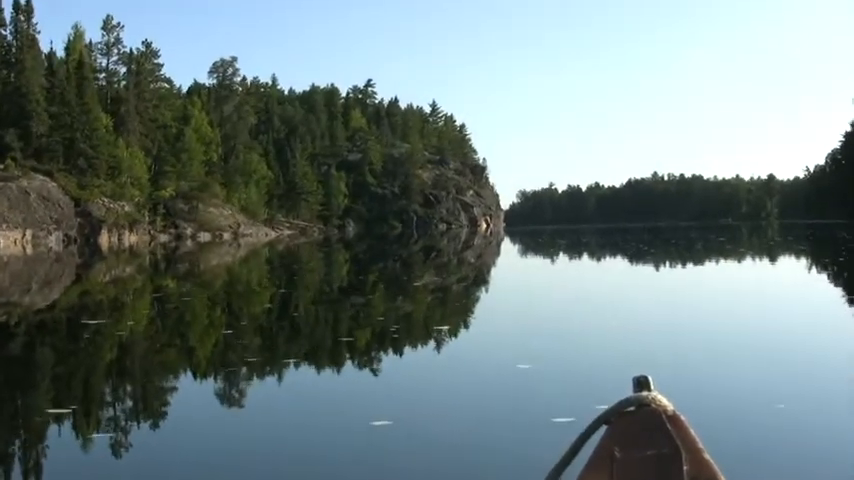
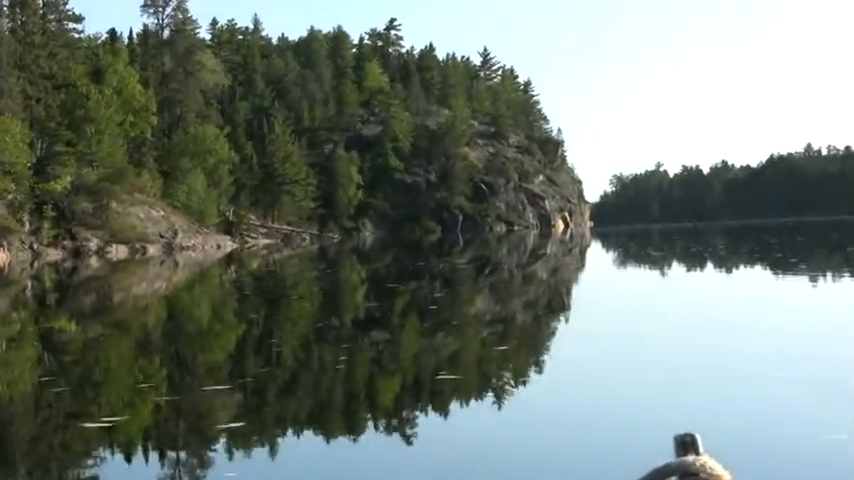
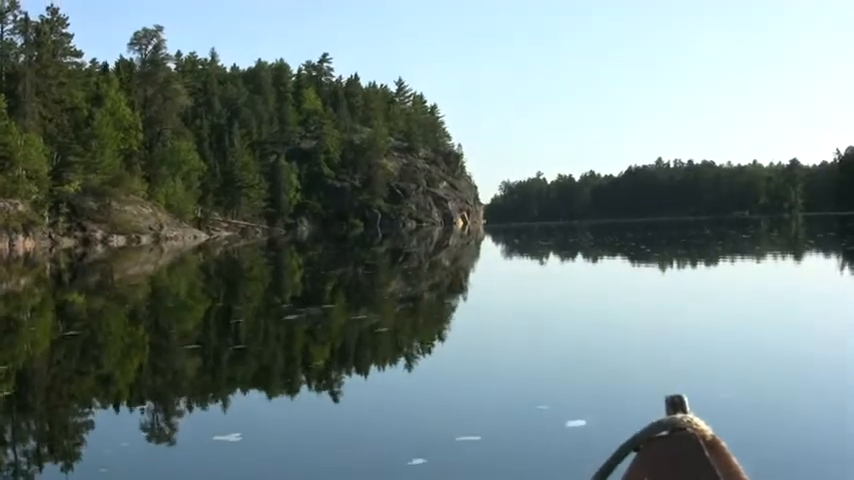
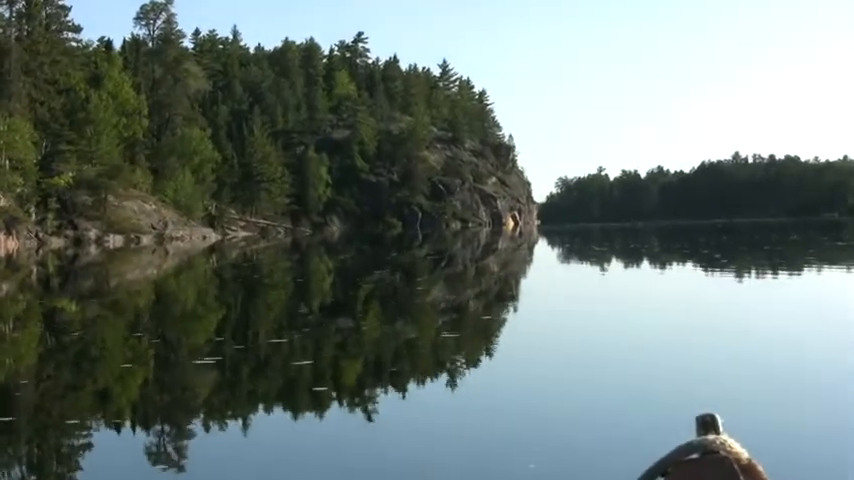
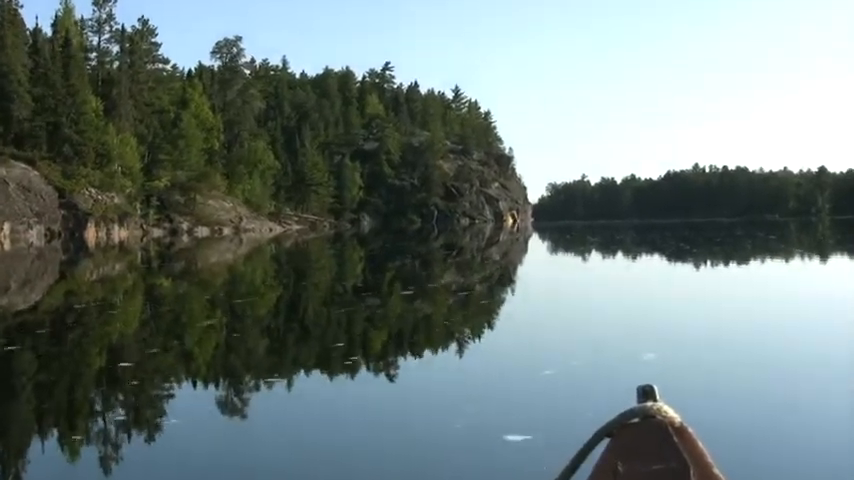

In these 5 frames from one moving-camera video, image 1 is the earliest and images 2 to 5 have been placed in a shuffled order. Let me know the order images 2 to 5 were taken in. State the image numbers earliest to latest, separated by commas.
5, 3, 4, 2
